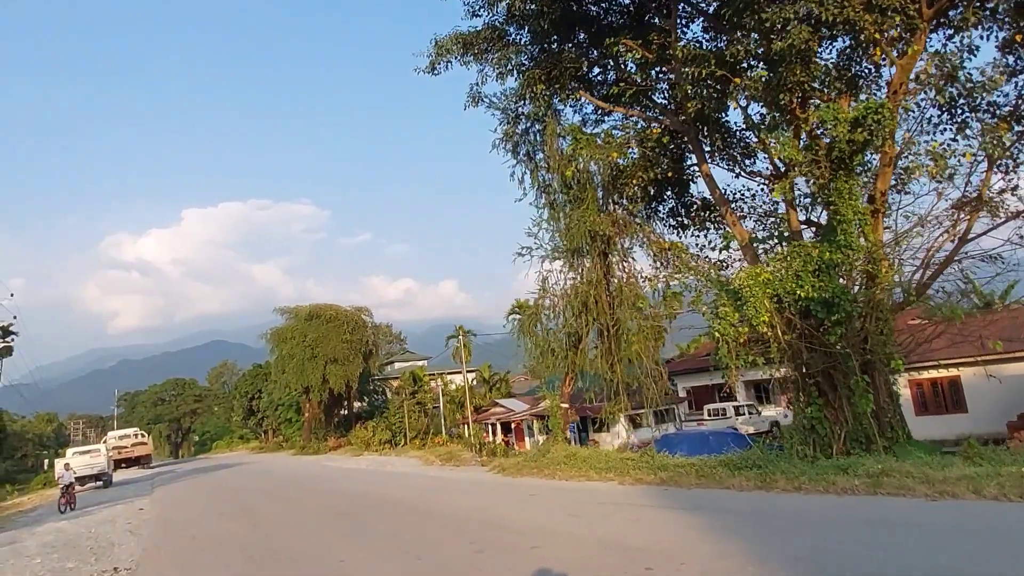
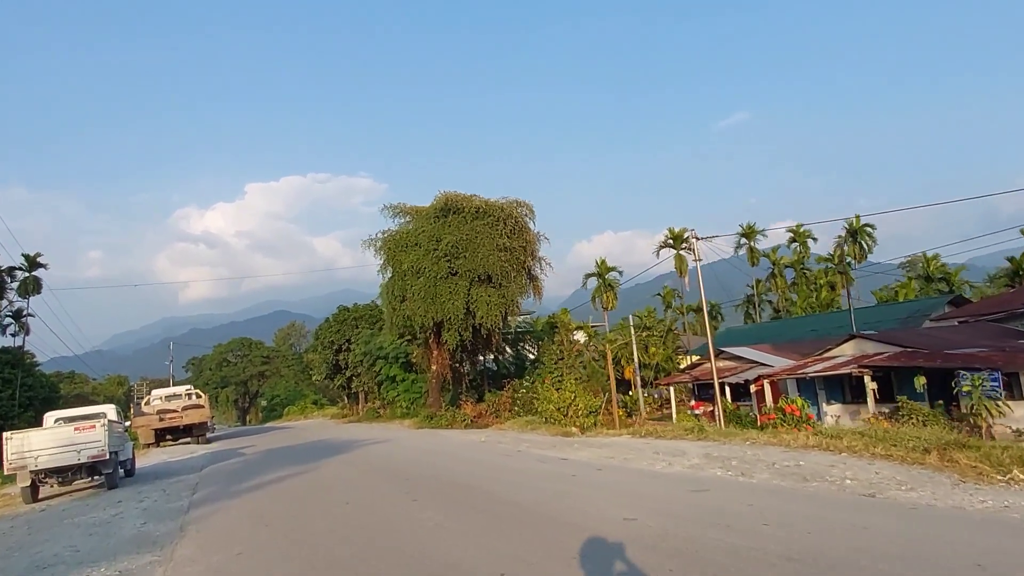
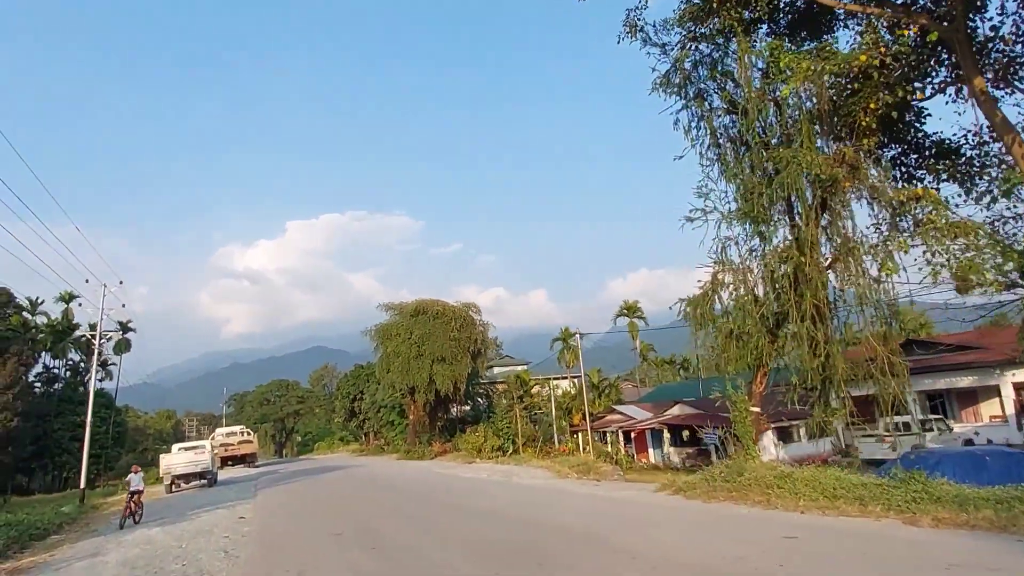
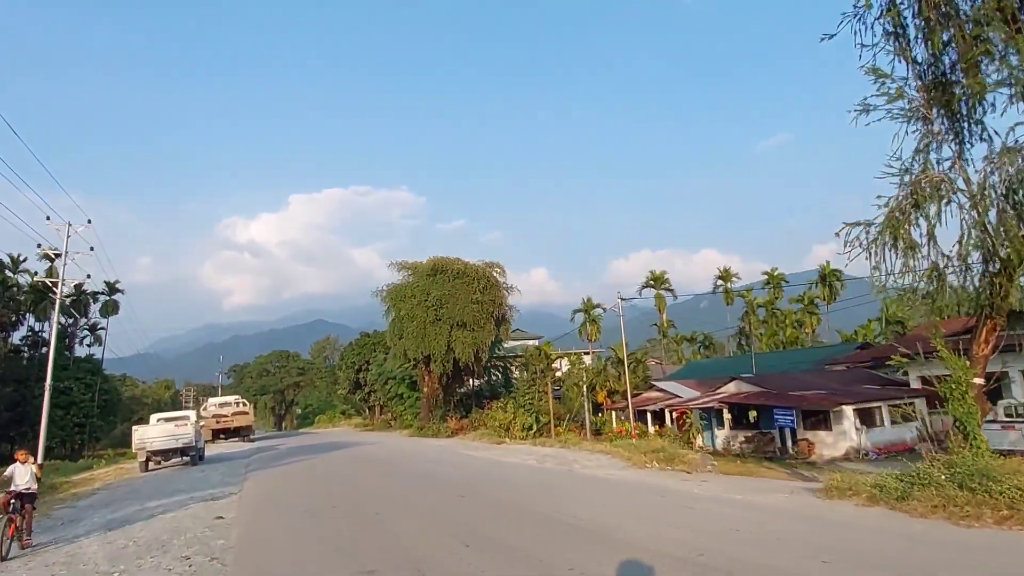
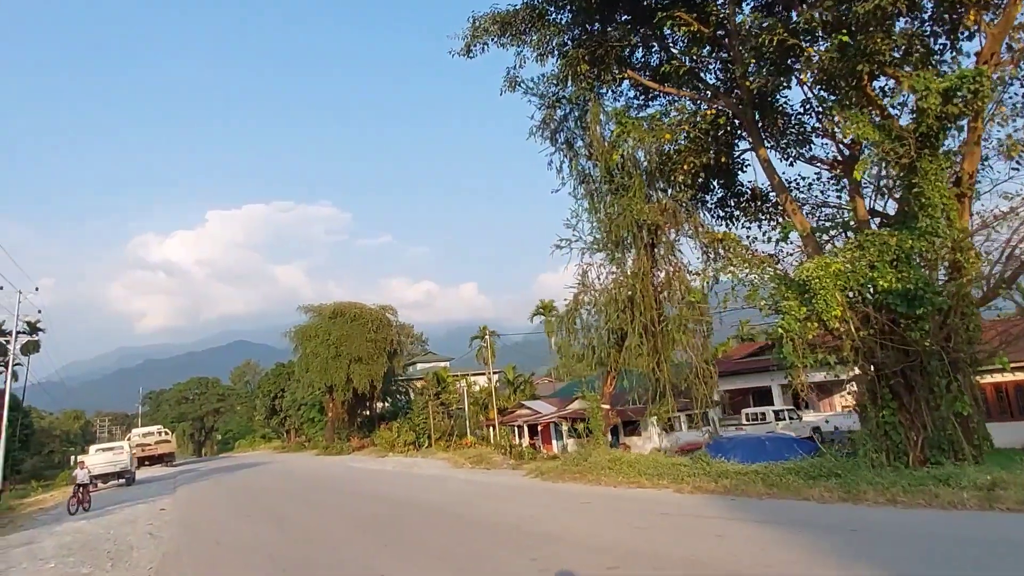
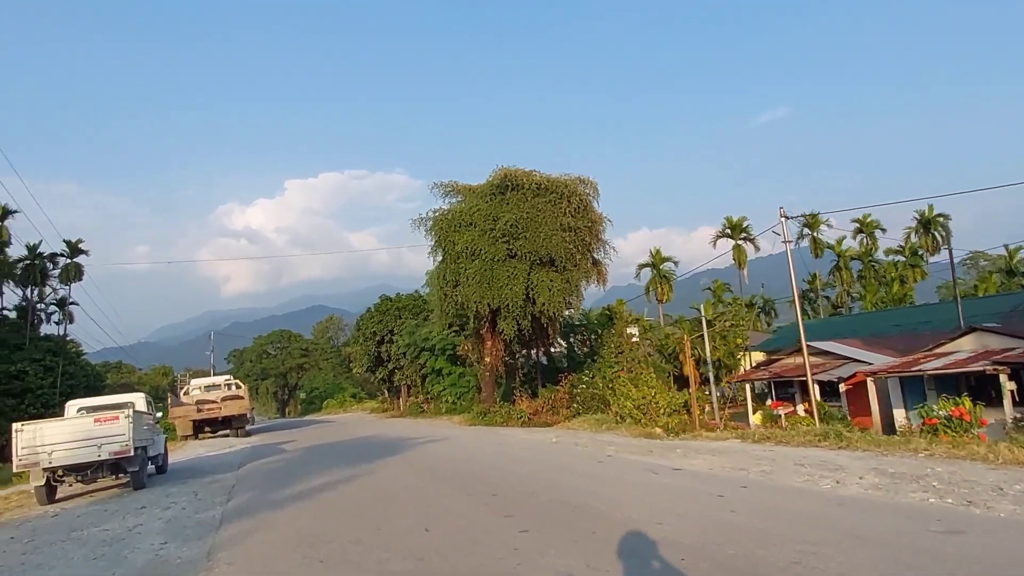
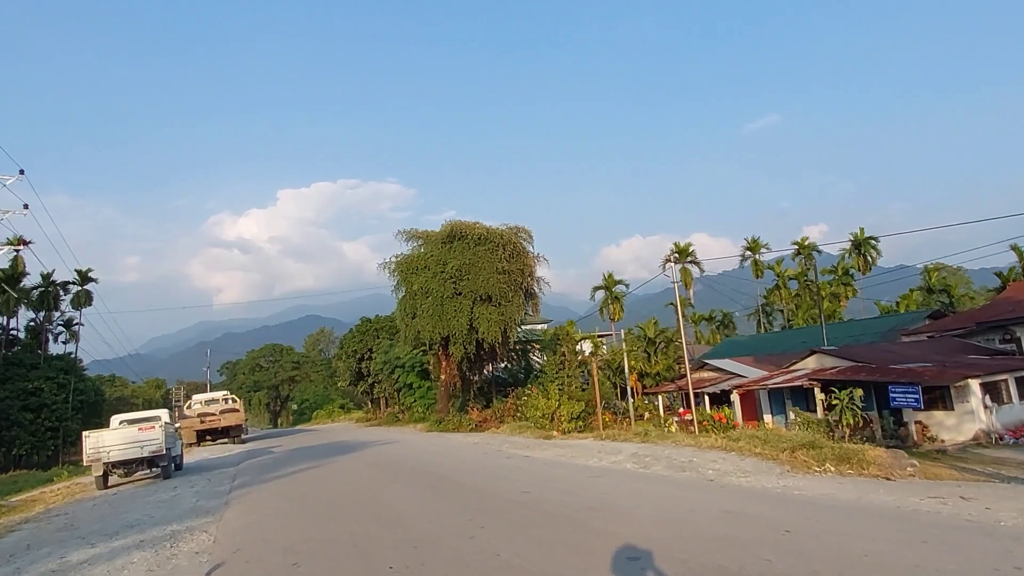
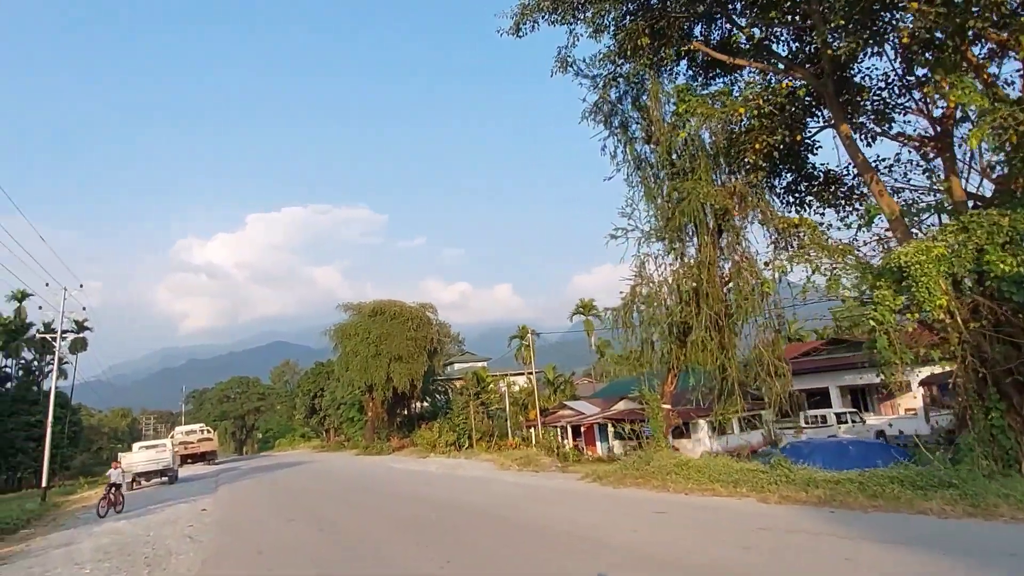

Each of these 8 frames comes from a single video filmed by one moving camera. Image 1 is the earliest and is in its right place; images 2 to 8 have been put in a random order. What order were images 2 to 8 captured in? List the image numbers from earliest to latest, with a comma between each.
5, 8, 3, 4, 7, 2, 6
